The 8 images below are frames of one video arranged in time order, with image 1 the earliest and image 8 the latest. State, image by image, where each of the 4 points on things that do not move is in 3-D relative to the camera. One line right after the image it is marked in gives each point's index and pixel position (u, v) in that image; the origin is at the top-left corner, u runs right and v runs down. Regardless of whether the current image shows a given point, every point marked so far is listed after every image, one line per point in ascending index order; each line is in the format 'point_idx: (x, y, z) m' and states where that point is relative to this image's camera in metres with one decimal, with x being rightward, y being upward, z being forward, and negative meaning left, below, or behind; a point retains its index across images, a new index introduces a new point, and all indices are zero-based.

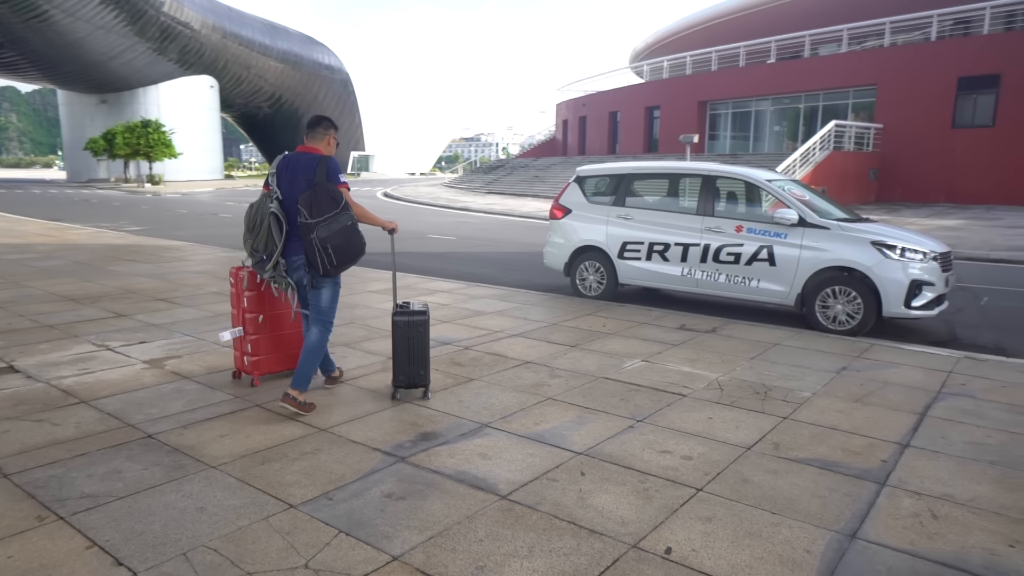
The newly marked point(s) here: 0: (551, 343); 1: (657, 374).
0: (+0.4, -0.5, +6.2) m
1: (+1.1, -0.7, +5.3) m
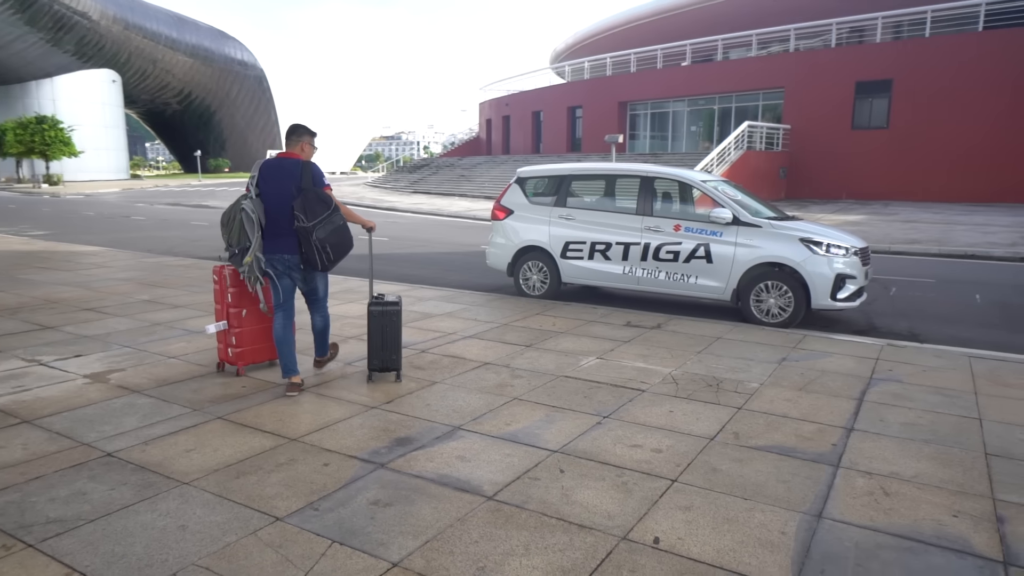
0: (0.0, -0.5, +6.3) m
1: (+0.8, -0.7, +5.5) m
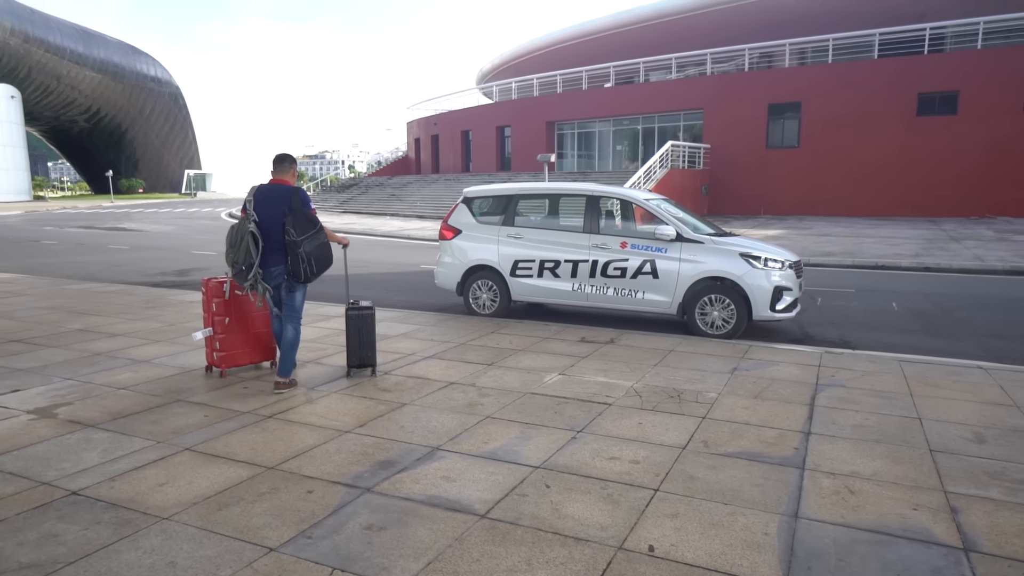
0: (-0.4, -0.7, +6.3) m
1: (+0.5, -0.8, +5.6) m
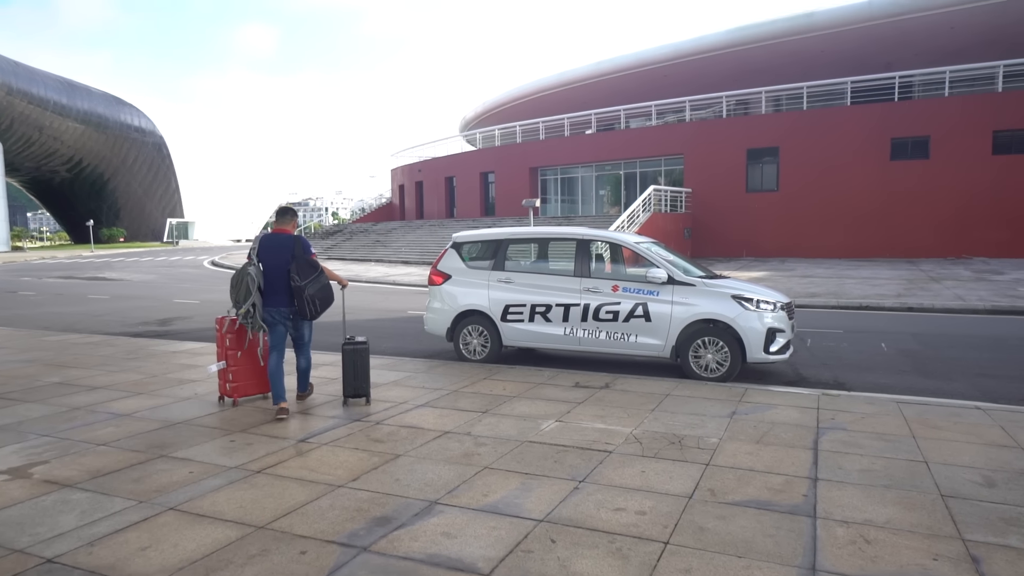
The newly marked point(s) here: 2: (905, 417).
0: (-0.5, -1.1, +6.2) m
1: (+0.5, -1.2, +5.4) m
2: (+3.4, -1.1, +6.0) m
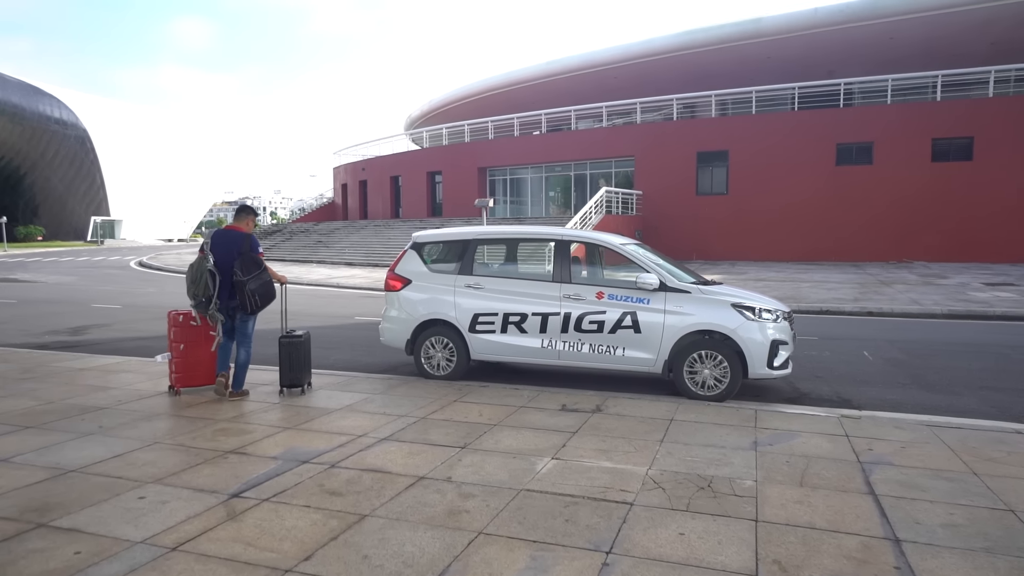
0: (-0.6, -1.2, +5.1) m
1: (+0.5, -1.2, +4.4) m
2: (+3.3, -1.2, +5.2) m
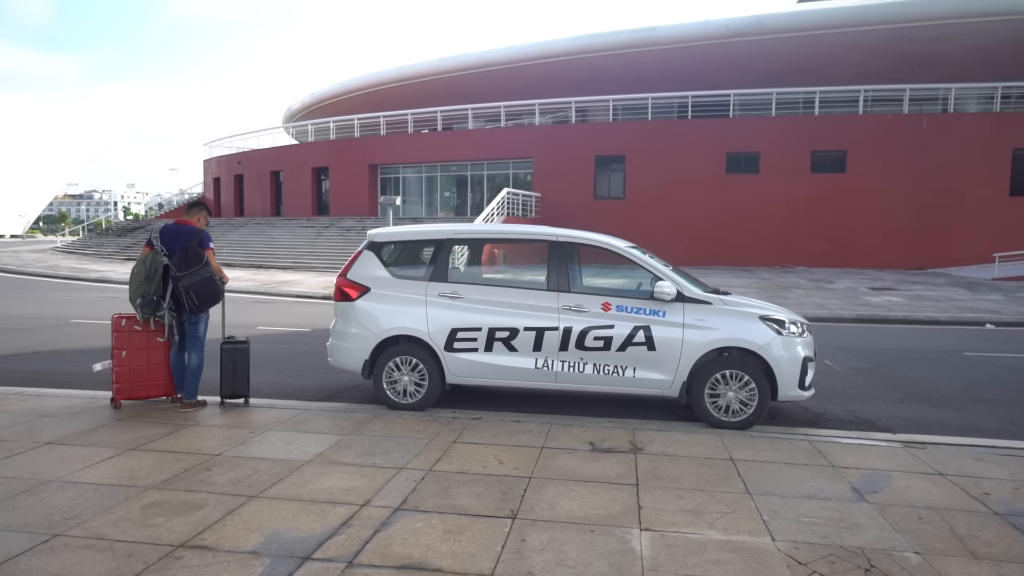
0: (-0.2, -1.3, +3.7) m
1: (+0.9, -1.3, +3.3) m
2: (+3.6, -1.3, +4.5) m
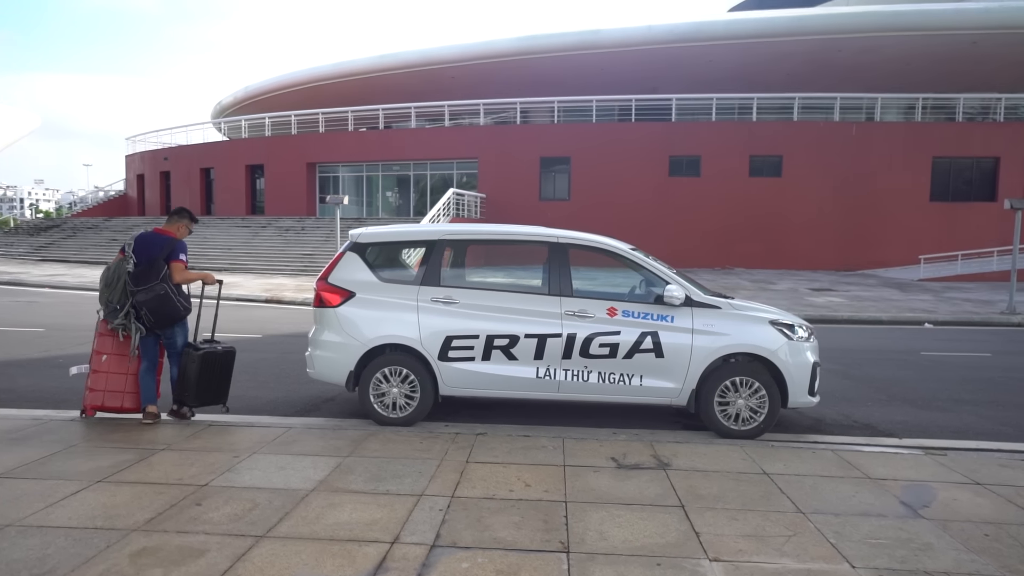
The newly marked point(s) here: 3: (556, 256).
0: (+0.1, -1.3, +3.3) m
1: (+1.2, -1.3, +3.0) m
2: (+3.8, -1.3, +4.5) m
3: (+0.4, +0.3, +6.3) m
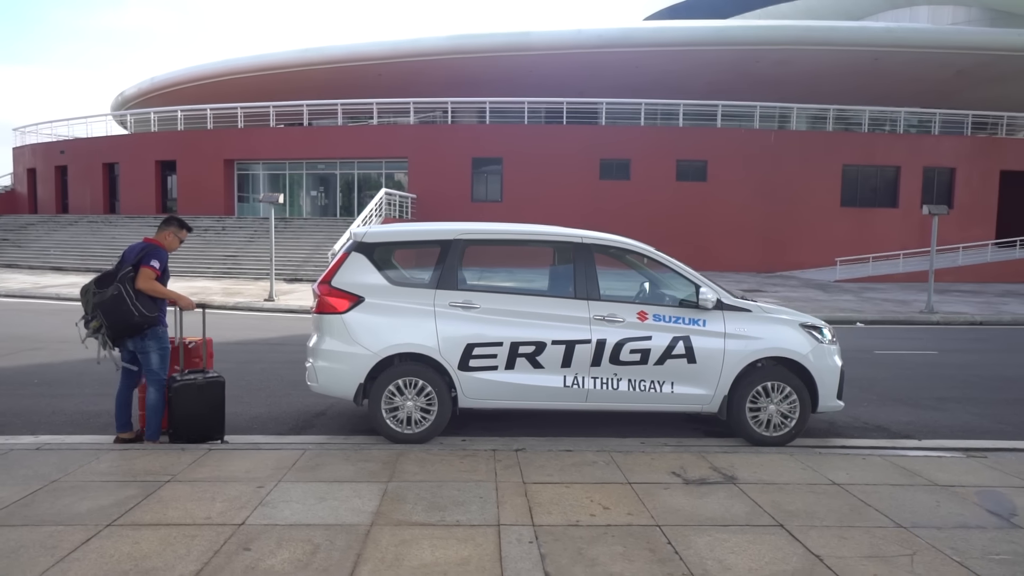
0: (+0.6, -1.3, +3.0) m
1: (+1.8, -1.4, +2.7) m
2: (+4.2, -1.3, +4.6) m
3: (+0.6, +0.3, +5.9) m
